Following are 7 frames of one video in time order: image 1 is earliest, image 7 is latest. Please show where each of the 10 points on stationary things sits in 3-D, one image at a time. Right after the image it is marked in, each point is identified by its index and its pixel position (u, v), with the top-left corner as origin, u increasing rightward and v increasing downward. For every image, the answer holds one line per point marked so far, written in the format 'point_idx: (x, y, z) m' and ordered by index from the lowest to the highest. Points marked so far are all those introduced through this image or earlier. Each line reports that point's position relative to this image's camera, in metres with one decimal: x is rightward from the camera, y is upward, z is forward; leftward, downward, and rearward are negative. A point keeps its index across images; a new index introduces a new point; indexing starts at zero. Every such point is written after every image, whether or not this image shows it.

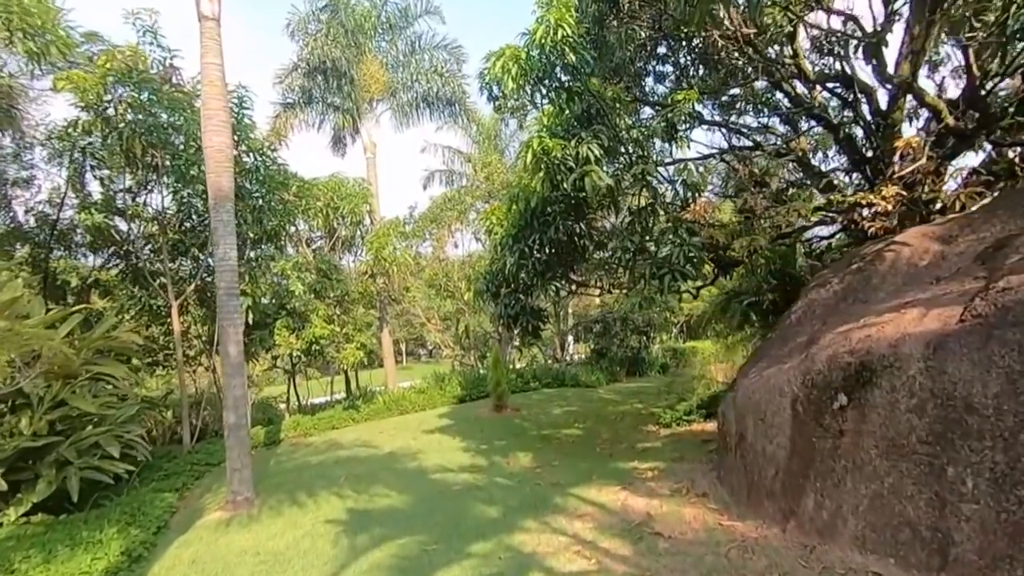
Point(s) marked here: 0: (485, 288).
0: (-0.3, 0.0, +6.5) m
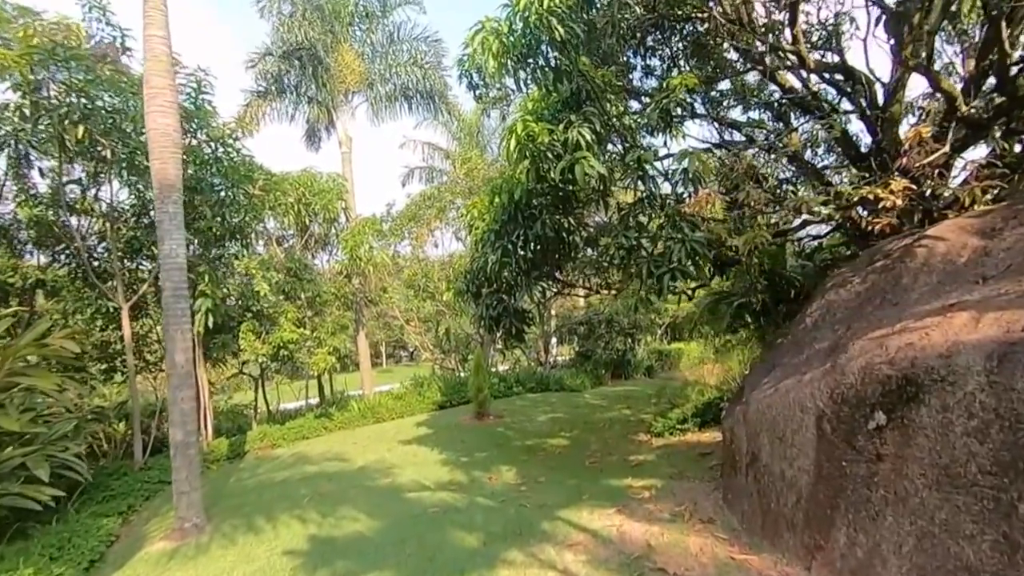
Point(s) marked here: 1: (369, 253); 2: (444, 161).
0: (-0.5, 0.0, +6.0) m
1: (-2.9, +0.7, +11.2) m
2: (-1.6, +2.9, +12.8) m
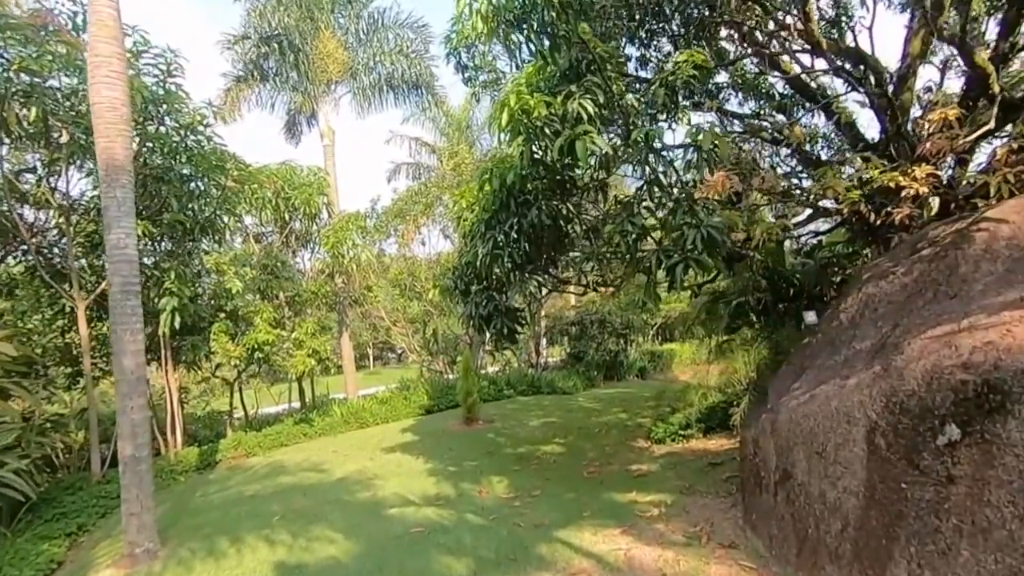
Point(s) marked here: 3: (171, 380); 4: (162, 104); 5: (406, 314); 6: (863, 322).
0: (-0.6, 0.0, +5.6) m
1: (-3.1, +0.7, +10.6) m
2: (-1.8, +2.9, +12.3) m
3: (-5.0, -1.3, +8.0) m
4: (-4.4, +2.3, +6.8) m
5: (-2.4, -0.6, +12.7) m
6: (+1.9, -0.2, +3.0) m
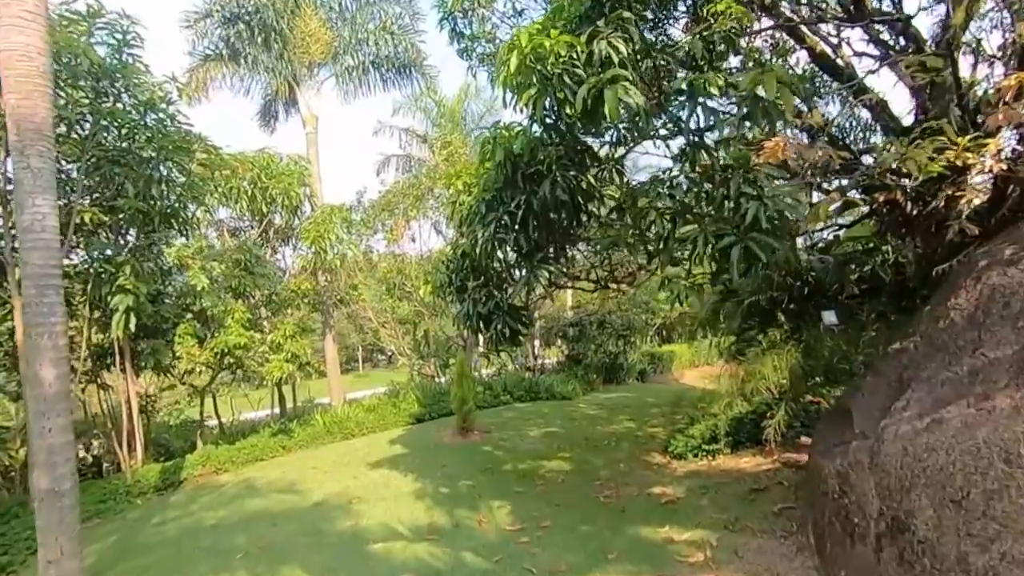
0: (-0.5, +0.1, +4.8) m
1: (-3.2, +0.7, +9.9) m
2: (-1.9, +2.9, +11.6) m
3: (-5.0, -1.3, +7.1) m
4: (-4.4, +2.3, +6.0) m
5: (-2.5, -0.6, +11.9) m
6: (+2.0, -0.1, +2.3) m
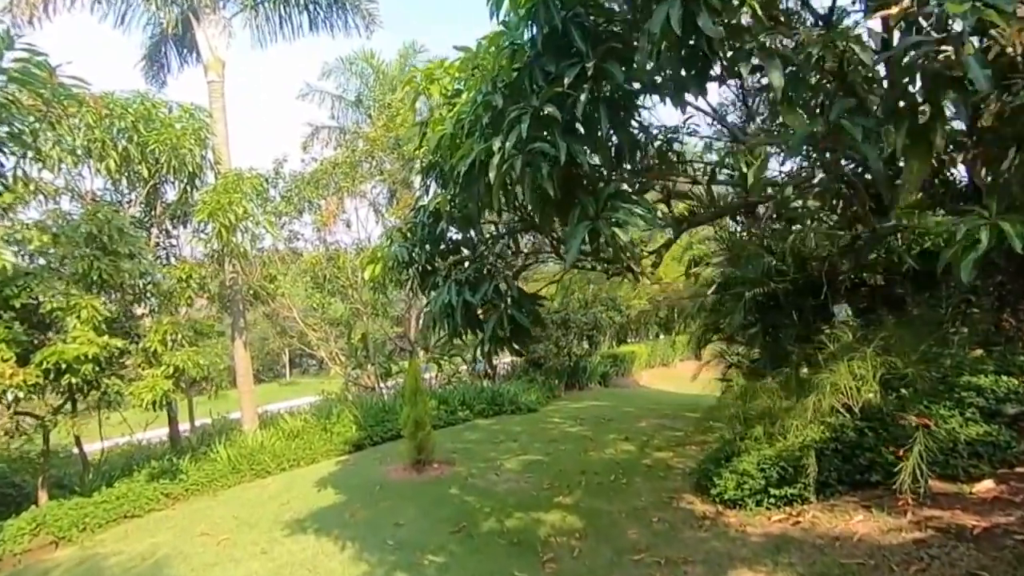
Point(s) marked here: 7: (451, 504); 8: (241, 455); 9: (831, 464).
0: (-0.5, +0.2, +2.9) m
1: (-3.7, +0.9, +7.6) m
2: (-2.6, +3.1, +9.5) m
3: (-5.2, -1.2, +4.7) m
4: (-4.4, +2.5, +3.7) m
5: (-3.3, -0.5, +9.7) m
6: (+2.3, 0.0, +0.7) m
7: (-0.6, -2.0, +5.0) m
8: (-3.4, -2.1, +6.8) m
9: (+2.6, -1.4, +4.5) m
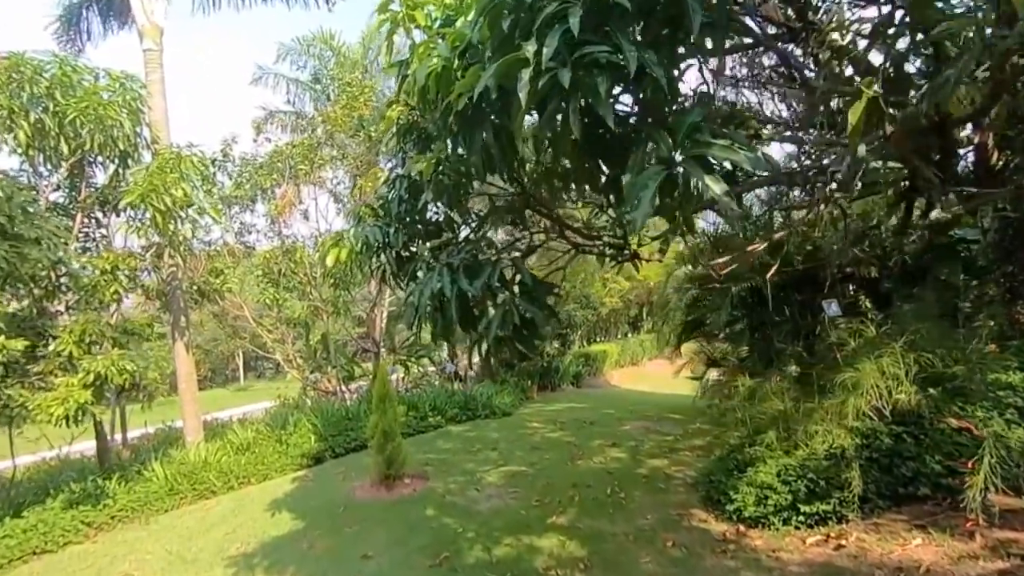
0: (-0.5, +0.3, +2.2) m
1: (-4.0, +0.9, +6.7) m
2: (-3.0, +3.1, +8.6) m
3: (-5.2, -1.1, +3.7) m
4: (-4.5, +2.5, +2.7) m
5: (-3.7, -0.4, +8.8) m
6: (+2.5, +0.1, +0.2) m
7: (-0.7, -1.9, +4.4) m
8: (-3.6, -2.0, +5.9) m
9: (+2.5, -1.4, +4.1) m
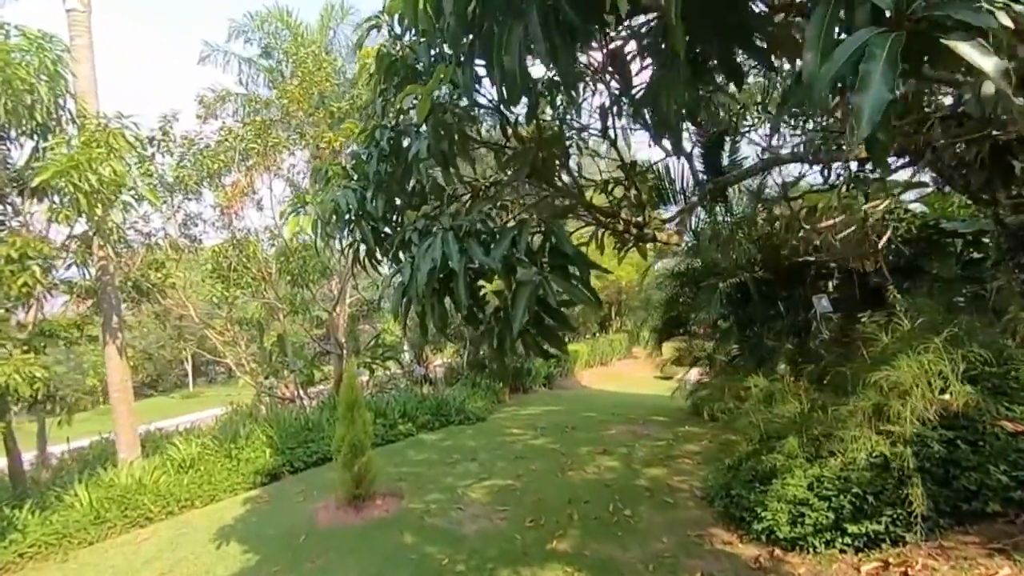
0: (-0.4, +0.3, +1.6) m
1: (-4.2, +1.0, +5.8) m
2: (-3.4, +3.2, +7.8) m
3: (-5.2, -1.0, +2.7) m
4: (-4.4, +2.6, +1.8) m
5: (-4.1, -0.3, +7.9) m
6: (+2.7, +0.2, -0.2) m
7: (-0.7, -1.8, +3.7) m
8: (-3.8, -2.0, +5.1) m
9: (+2.5, -1.3, +3.6) m
